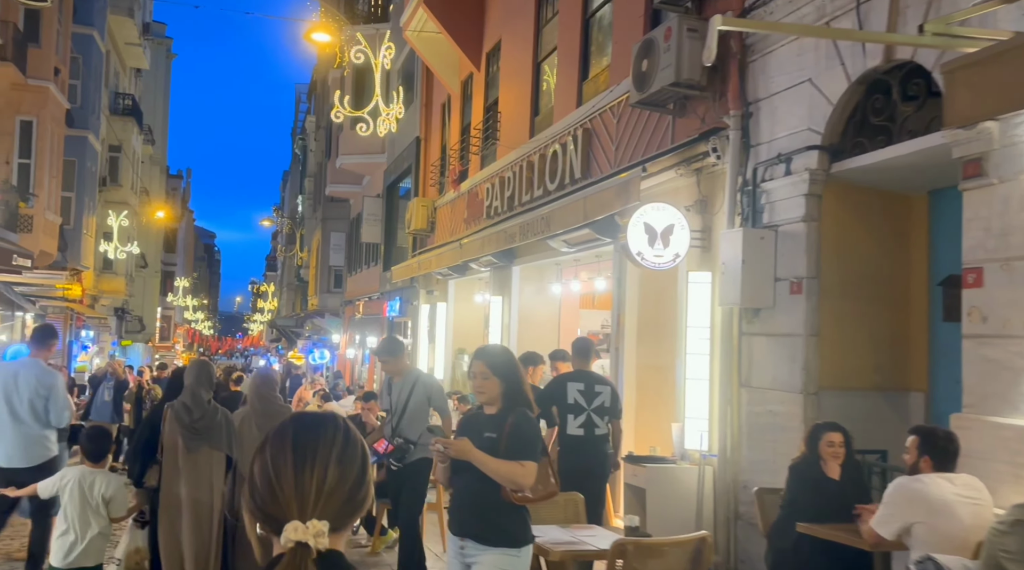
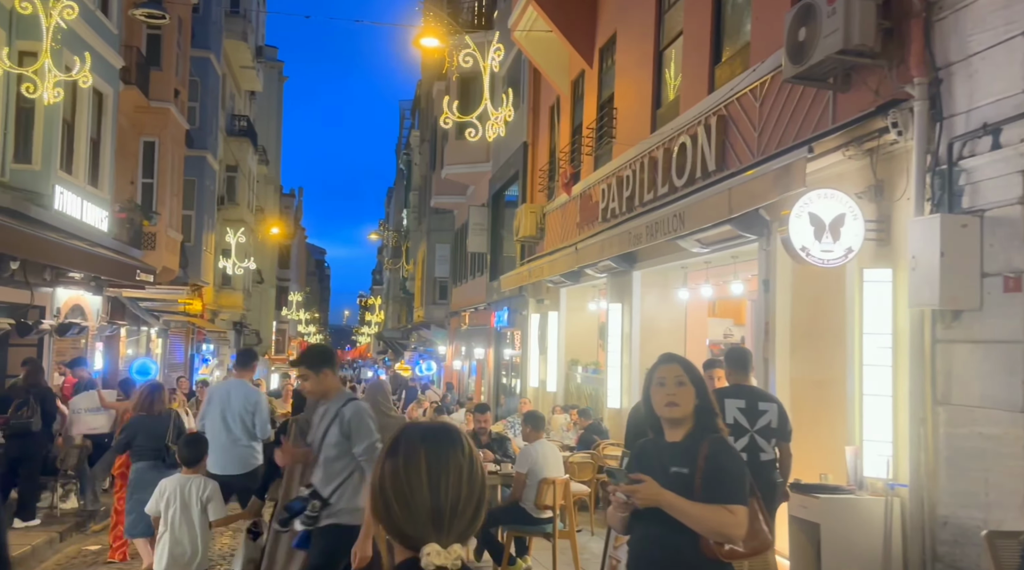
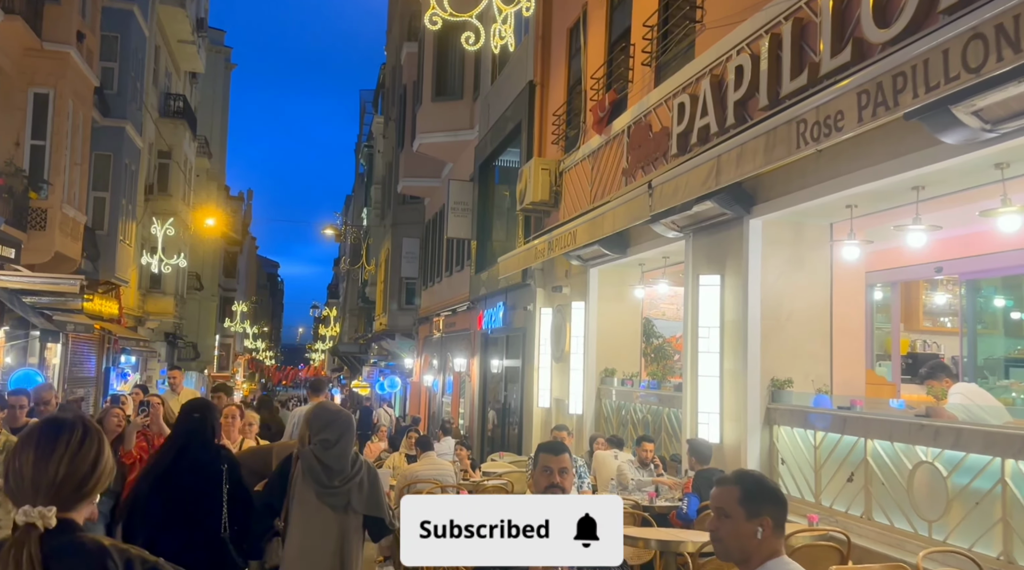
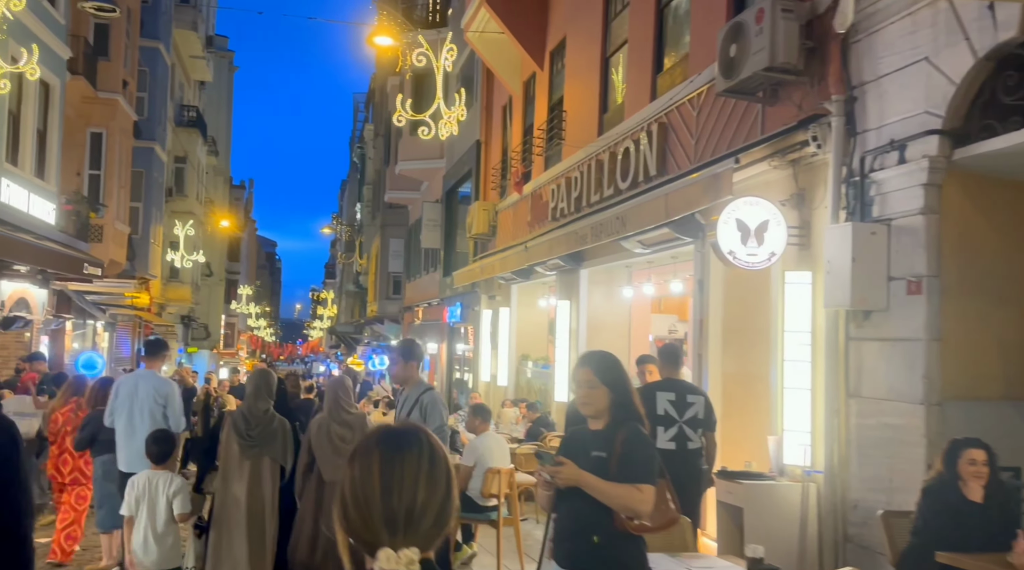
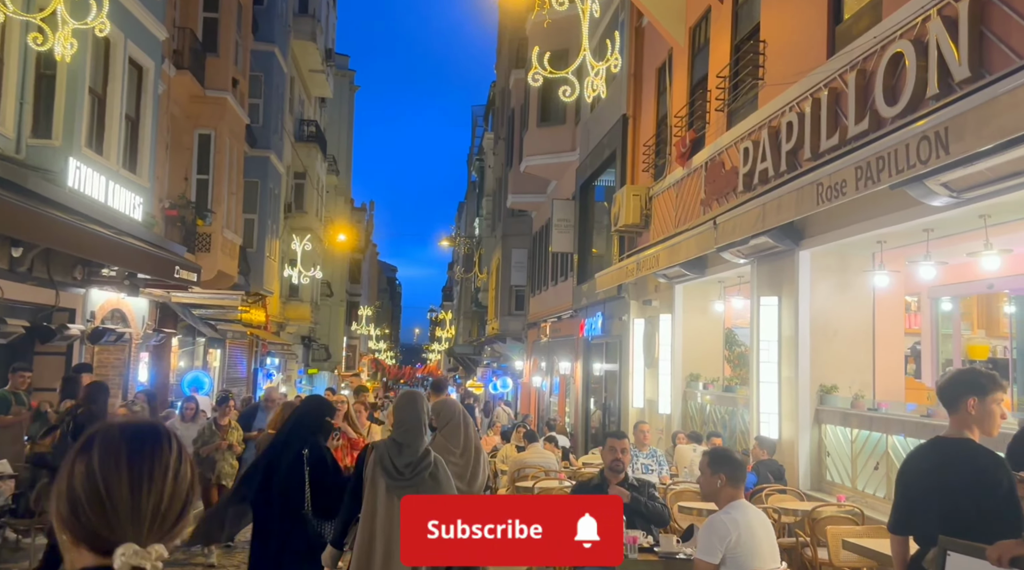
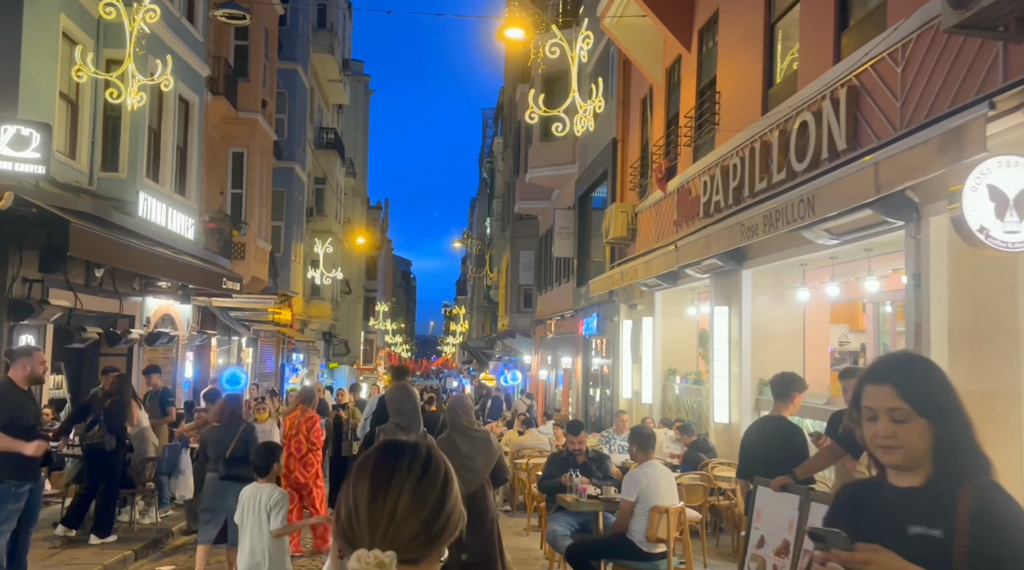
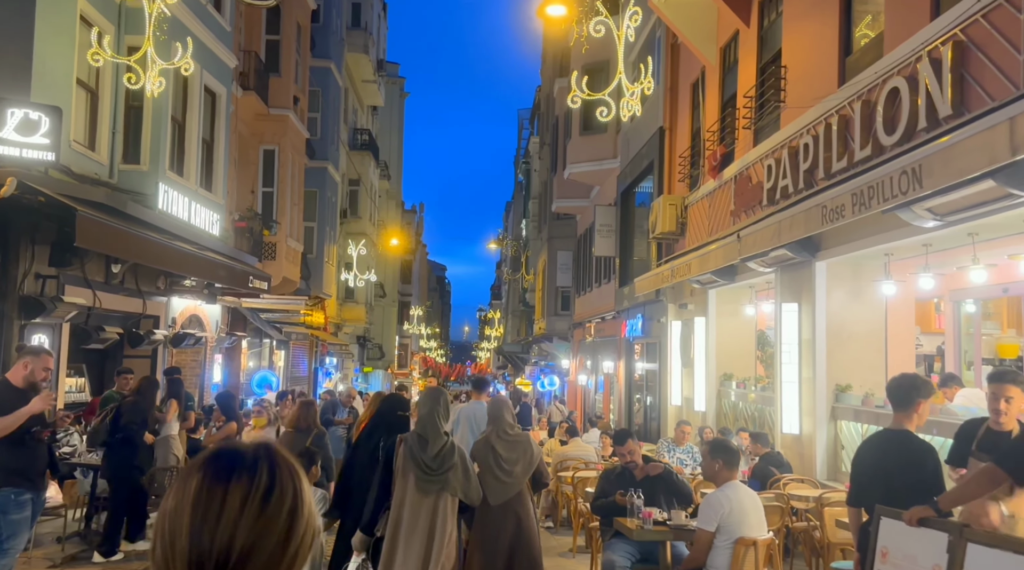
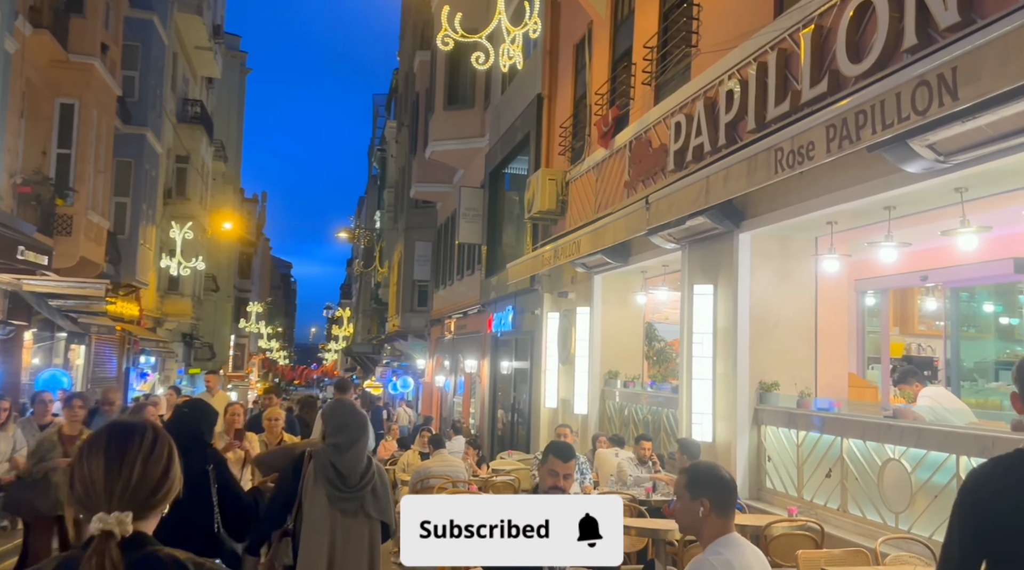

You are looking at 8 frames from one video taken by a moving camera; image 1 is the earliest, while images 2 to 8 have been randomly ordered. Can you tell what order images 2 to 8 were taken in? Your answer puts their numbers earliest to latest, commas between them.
4, 2, 6, 7, 5, 8, 3
